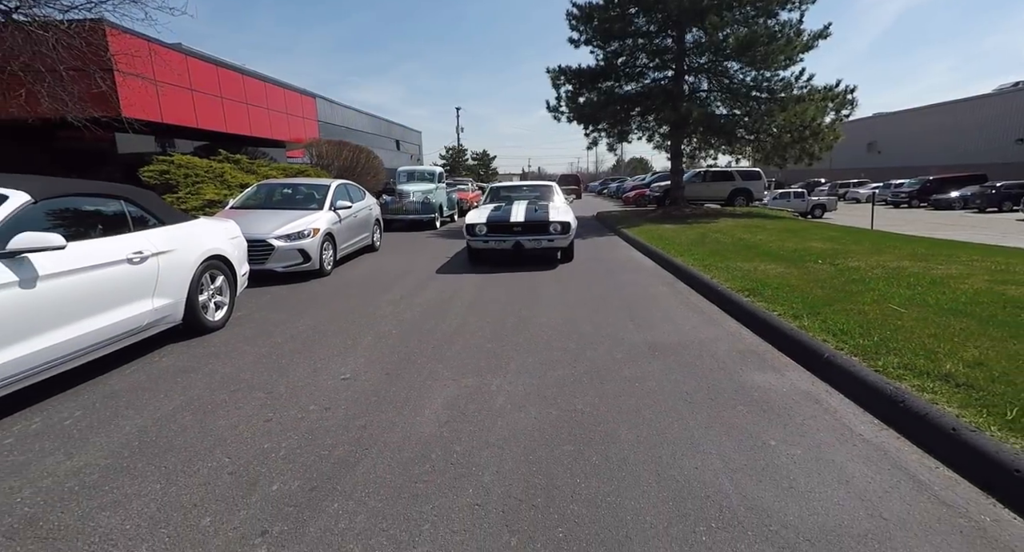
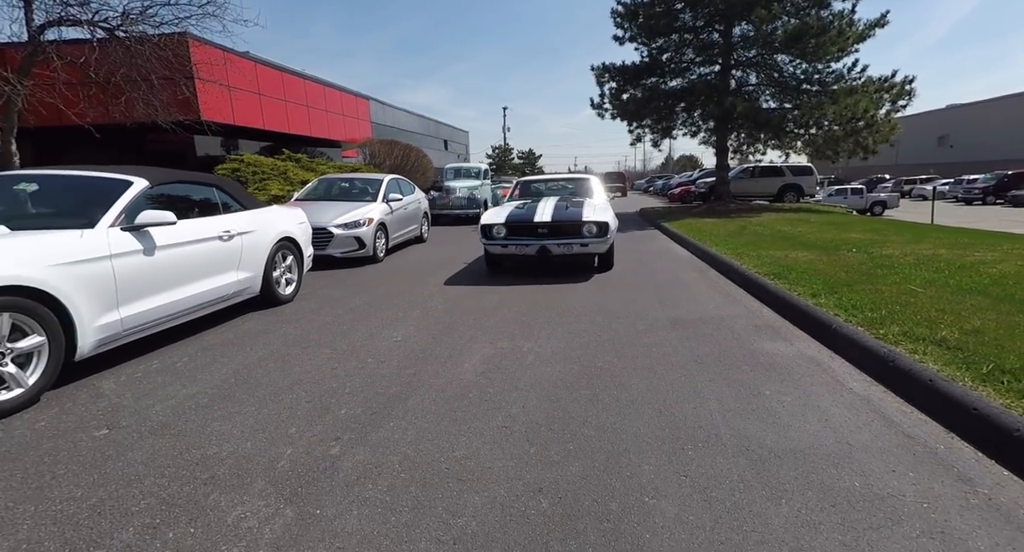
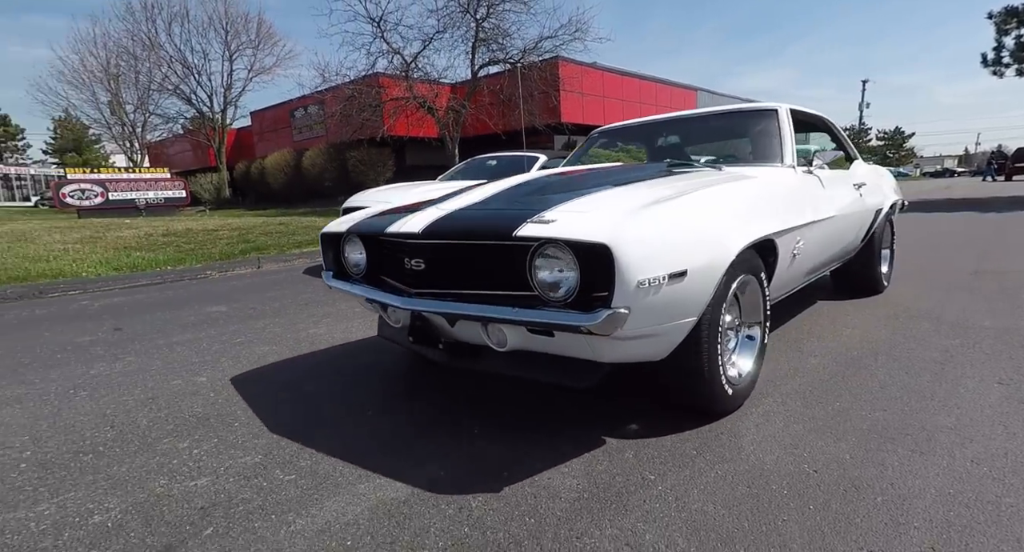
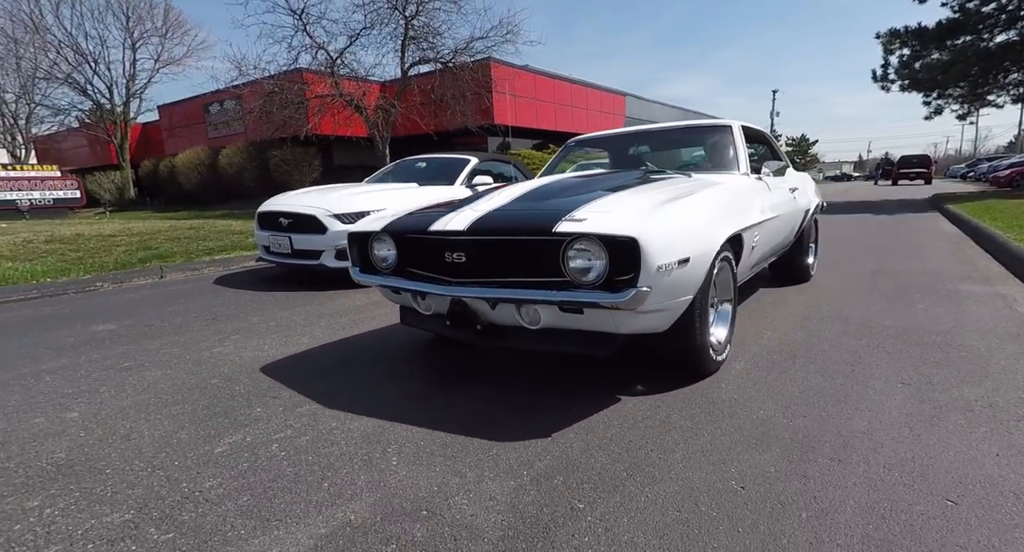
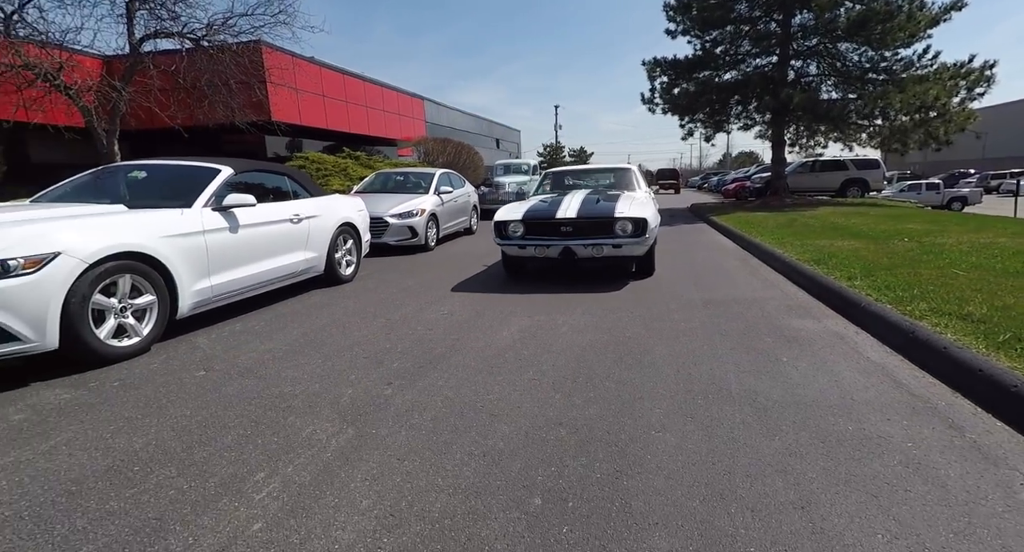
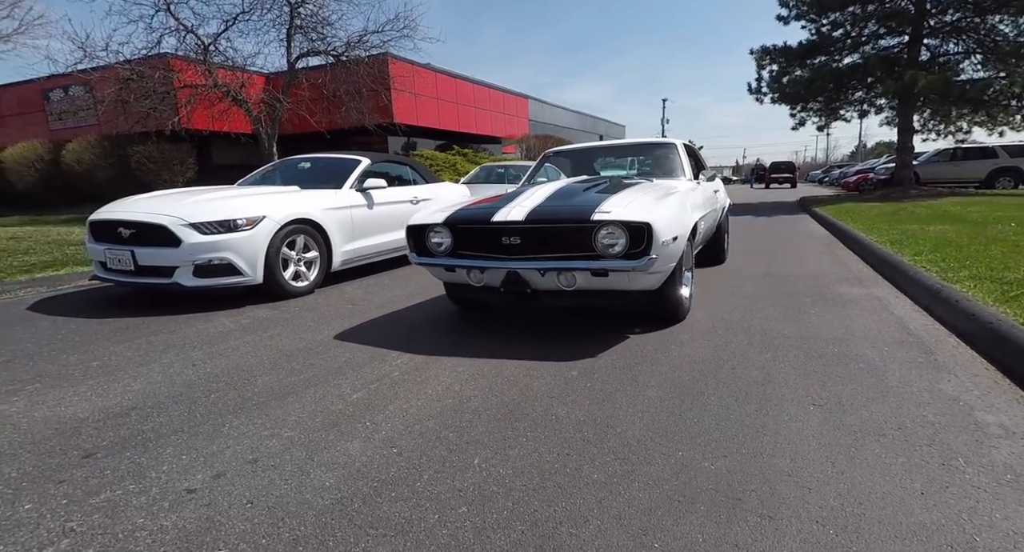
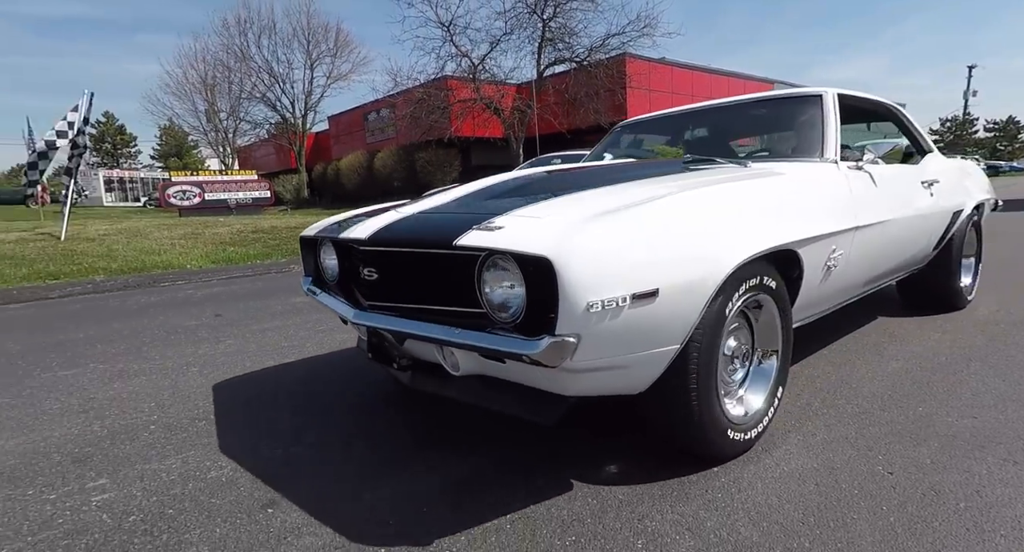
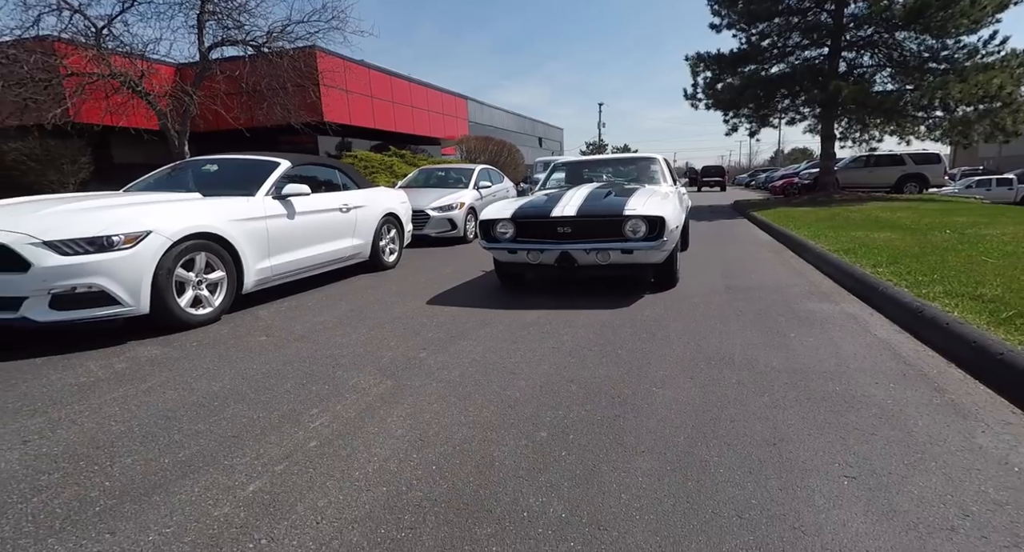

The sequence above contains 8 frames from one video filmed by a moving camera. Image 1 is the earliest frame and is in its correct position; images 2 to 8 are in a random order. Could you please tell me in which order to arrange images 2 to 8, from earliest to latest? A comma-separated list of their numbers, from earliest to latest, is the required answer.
2, 5, 8, 6, 4, 3, 7
